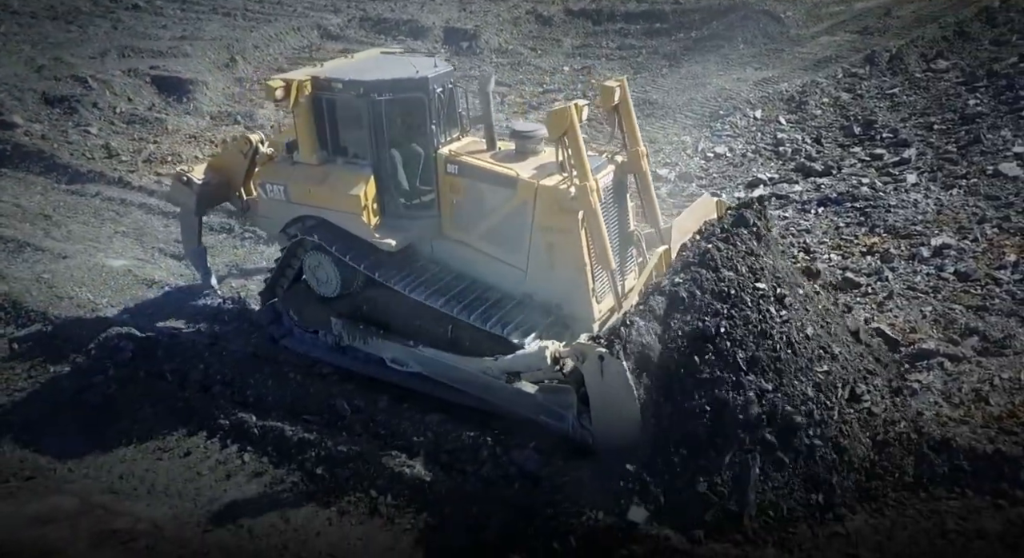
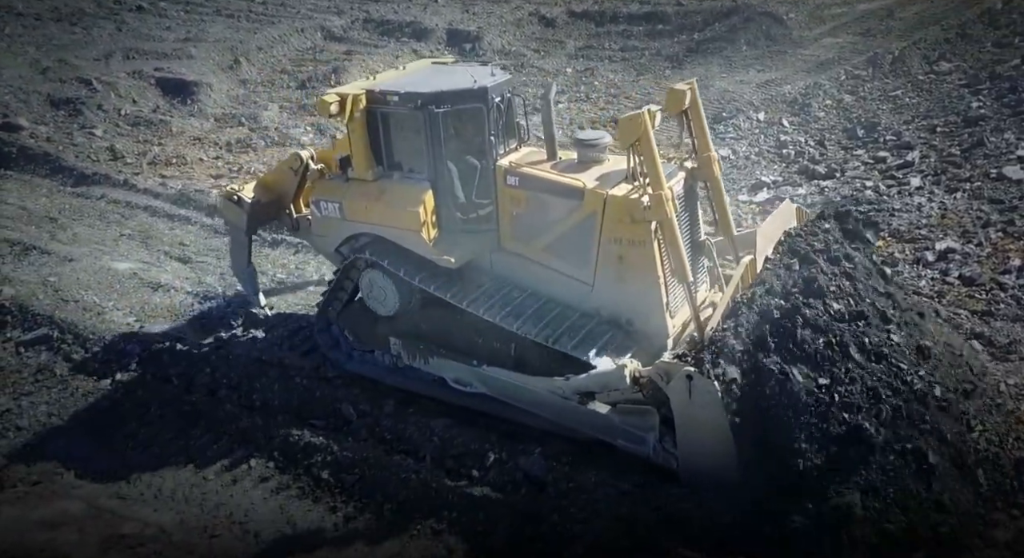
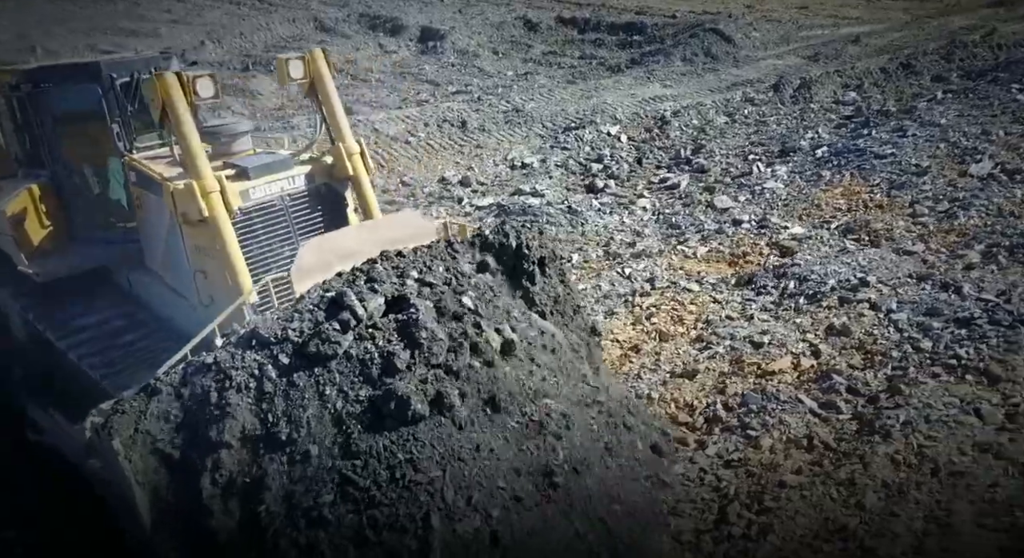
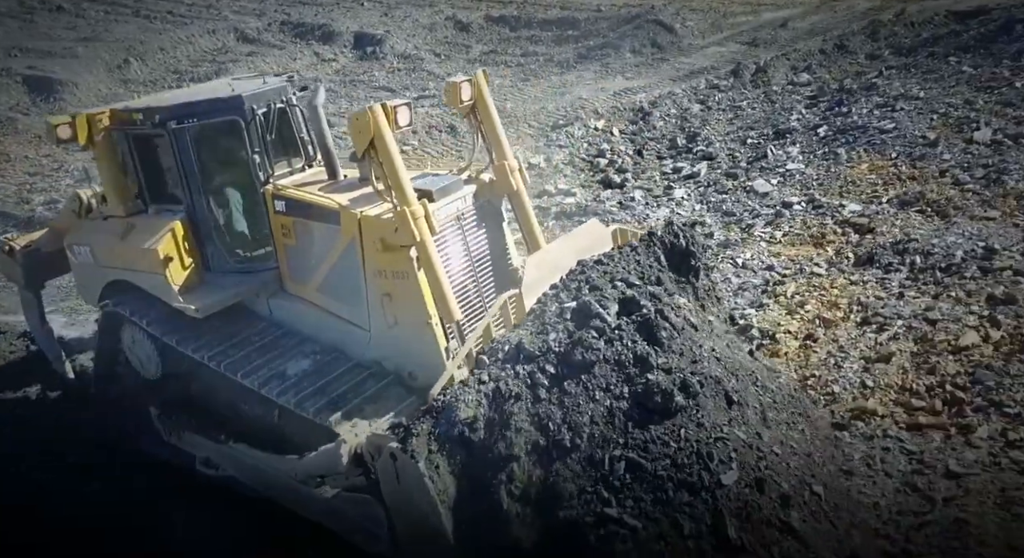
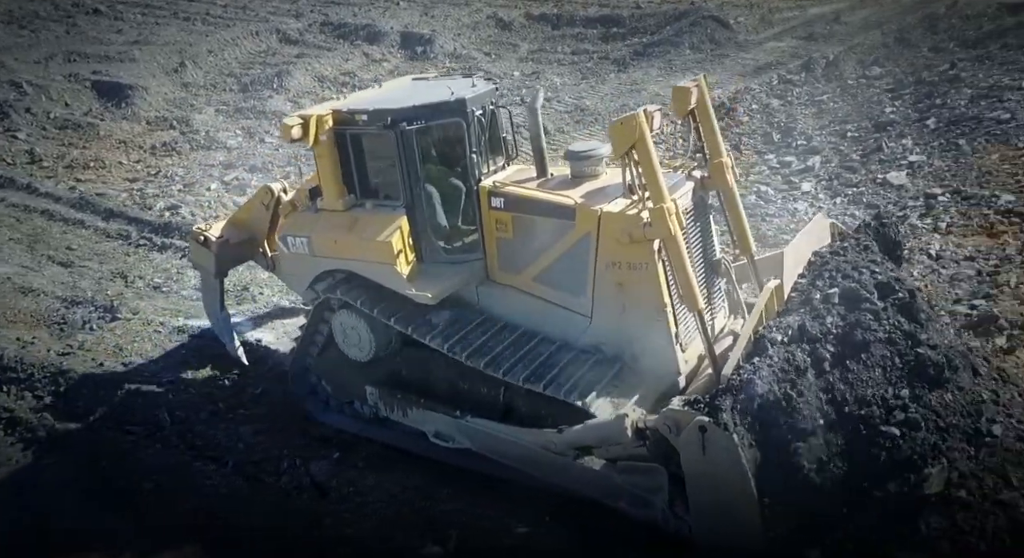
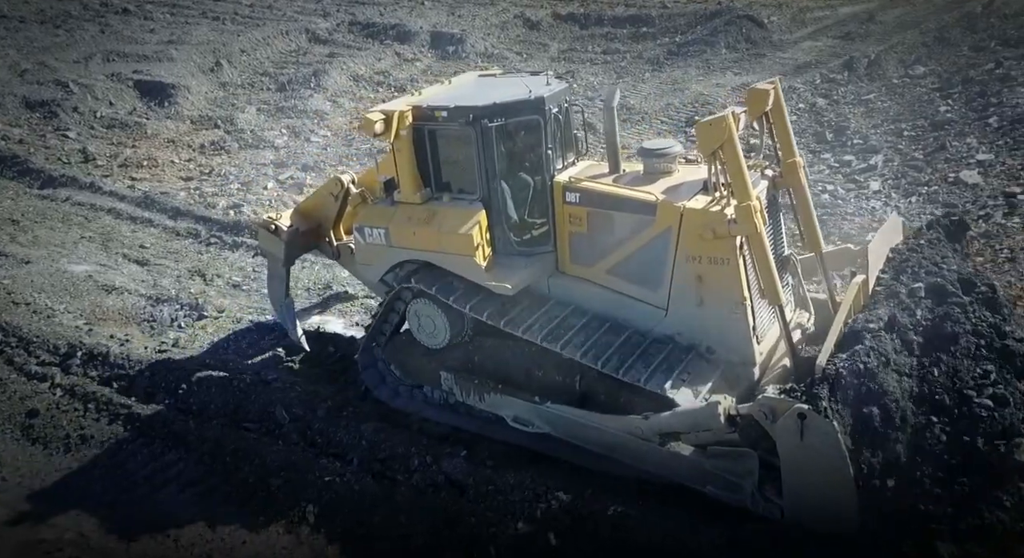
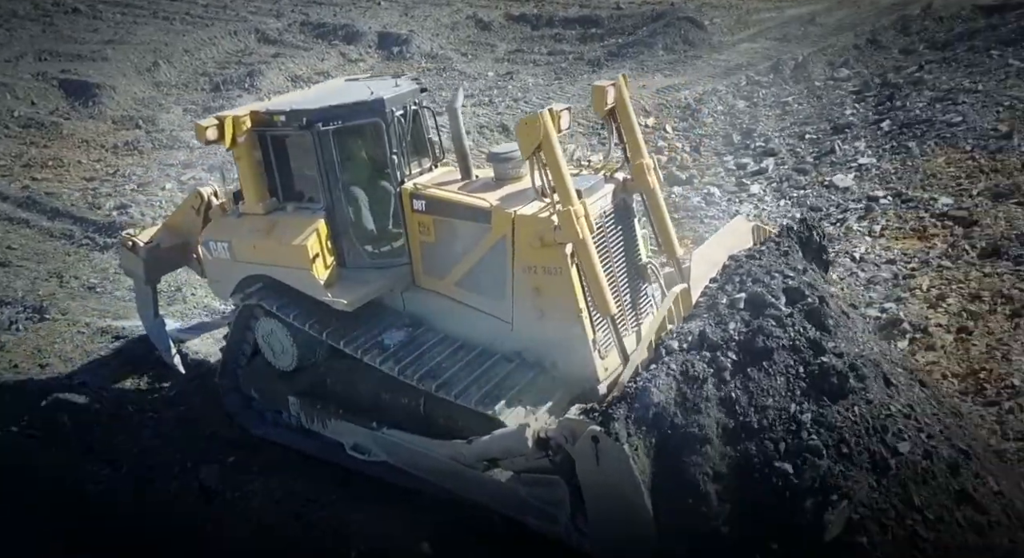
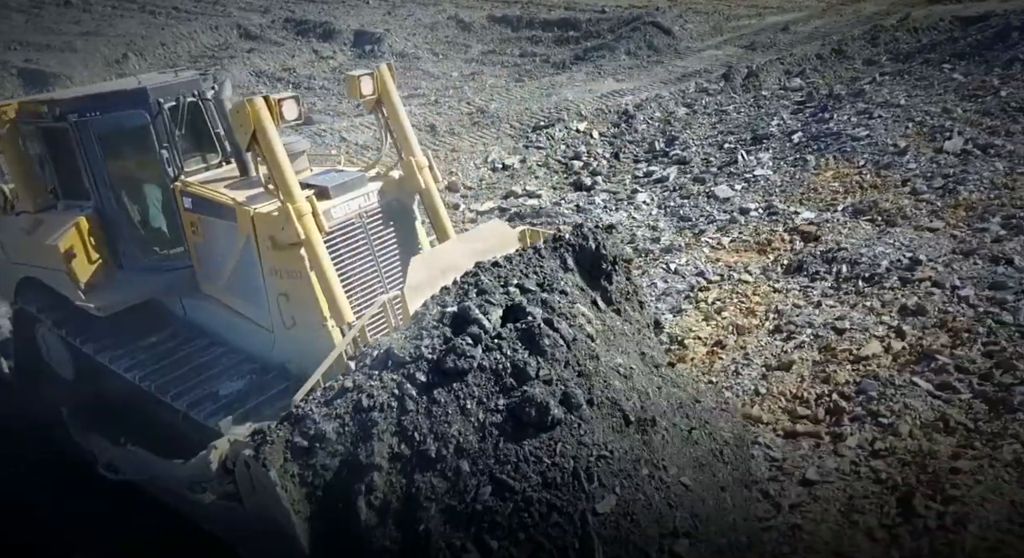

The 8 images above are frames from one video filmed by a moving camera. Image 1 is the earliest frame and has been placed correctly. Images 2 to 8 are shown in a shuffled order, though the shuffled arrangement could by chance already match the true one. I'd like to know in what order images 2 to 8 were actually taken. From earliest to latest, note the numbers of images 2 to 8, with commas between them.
2, 6, 5, 7, 4, 8, 3
